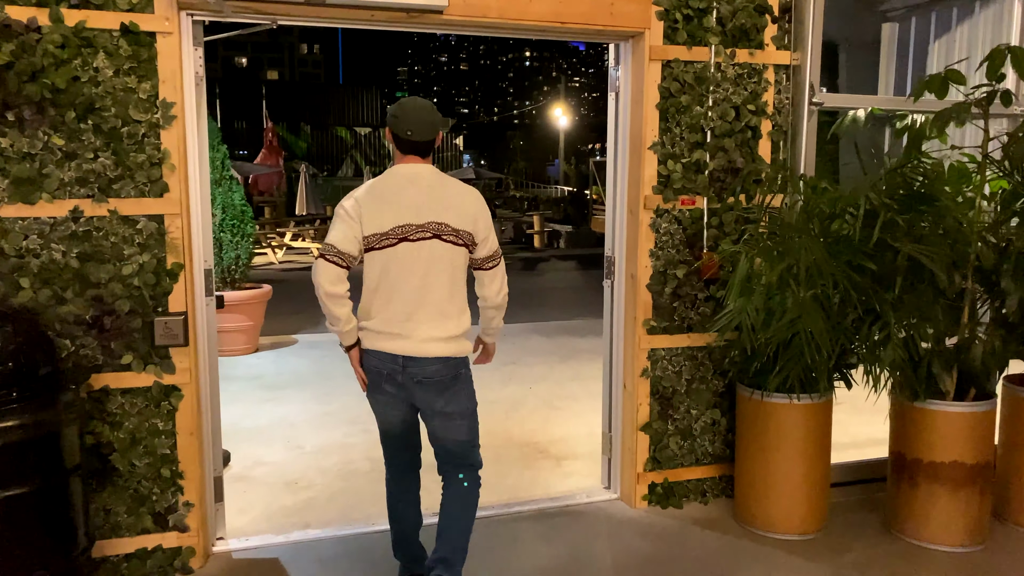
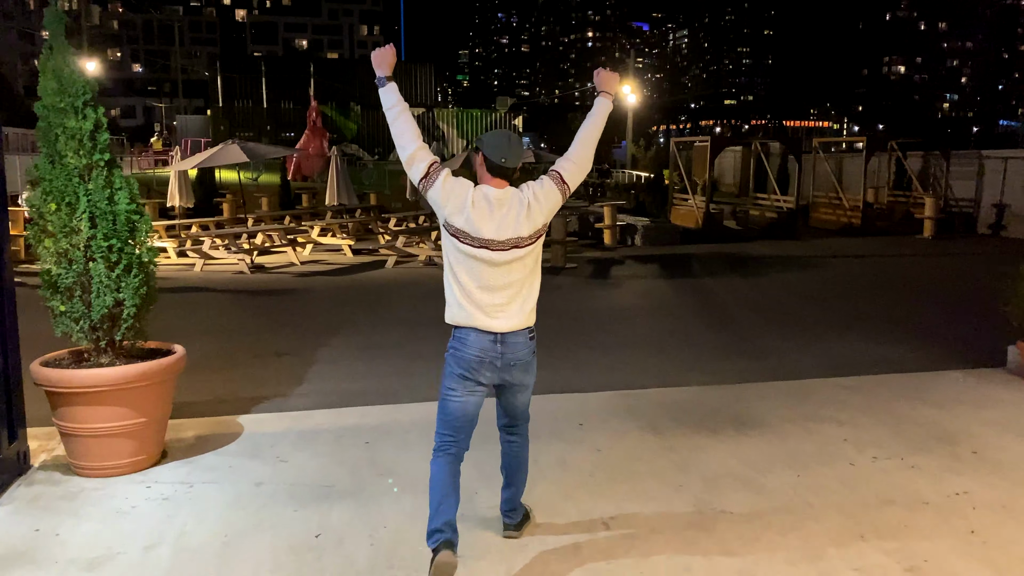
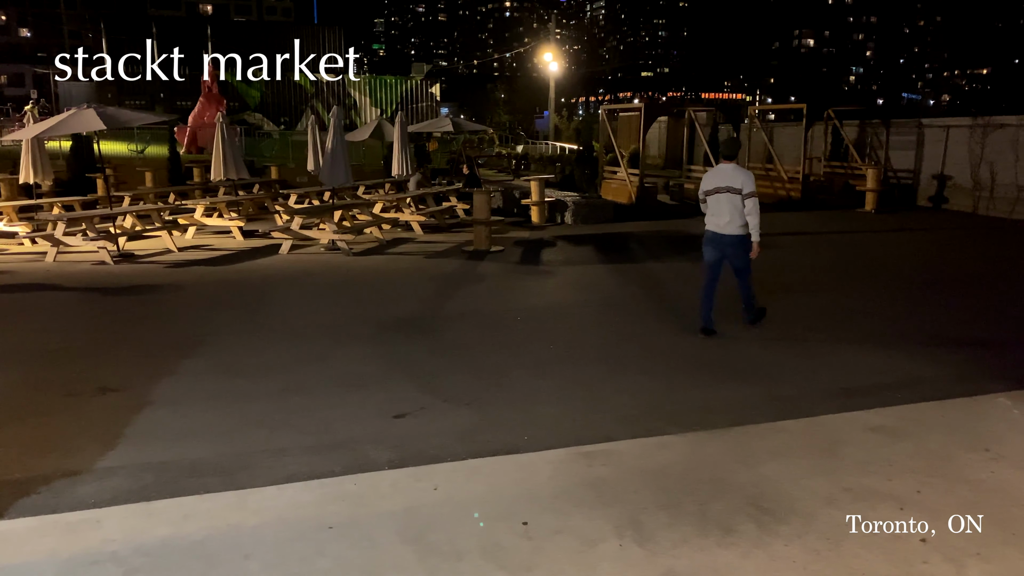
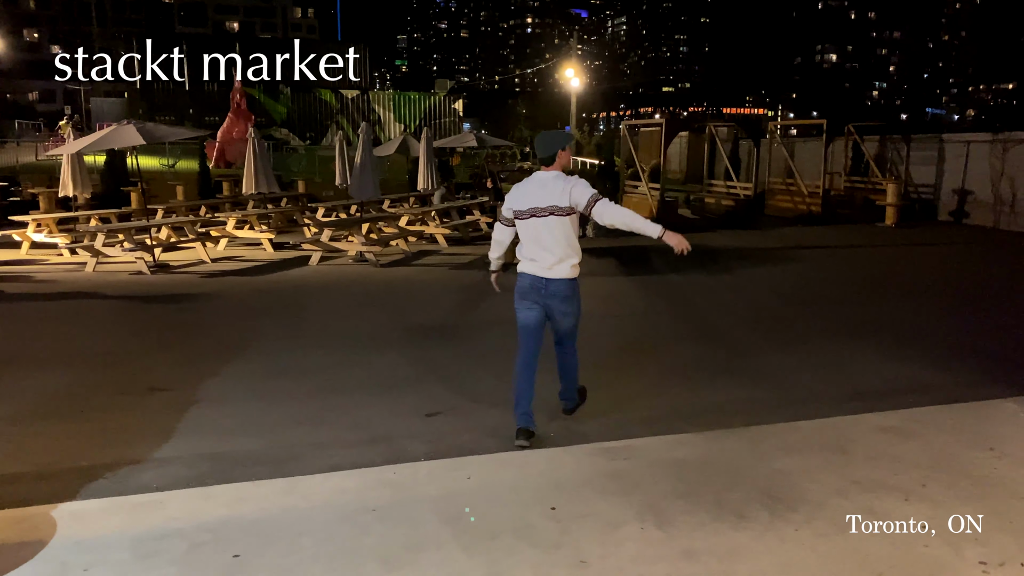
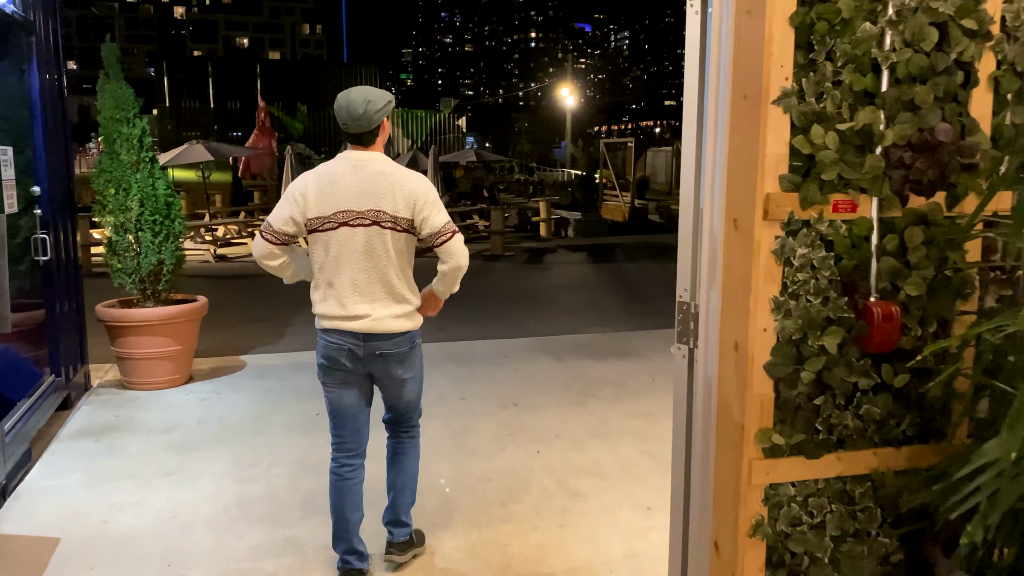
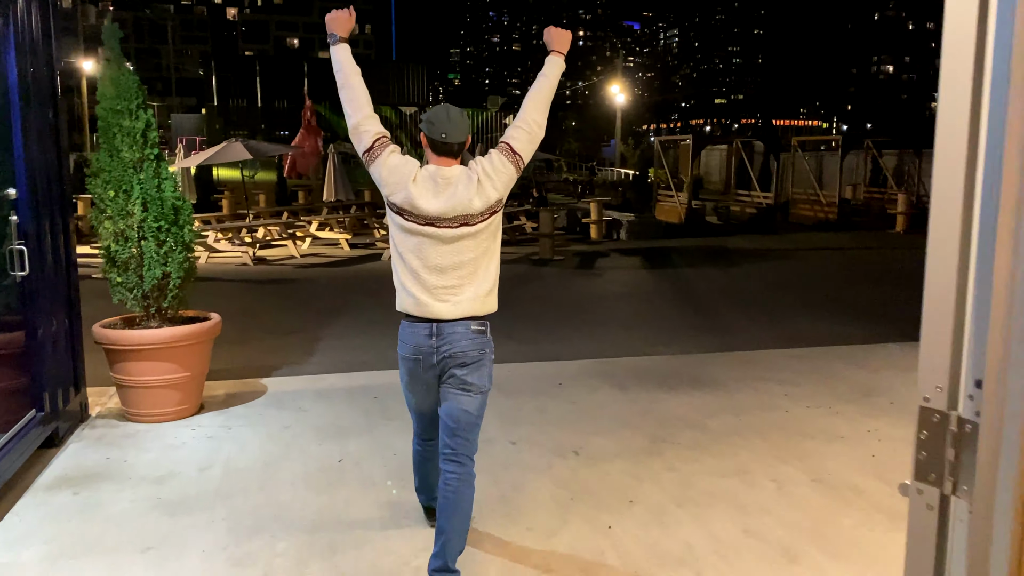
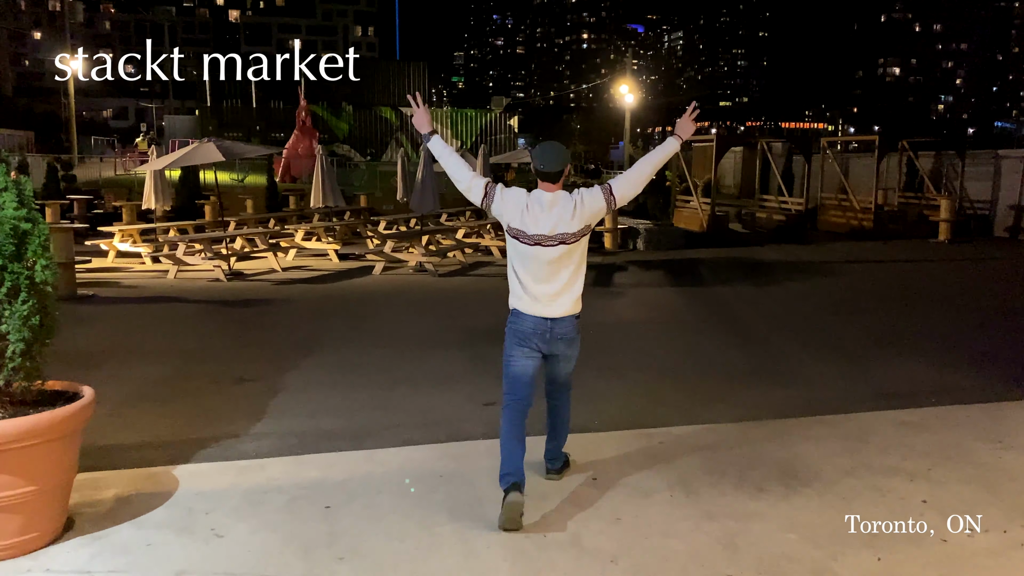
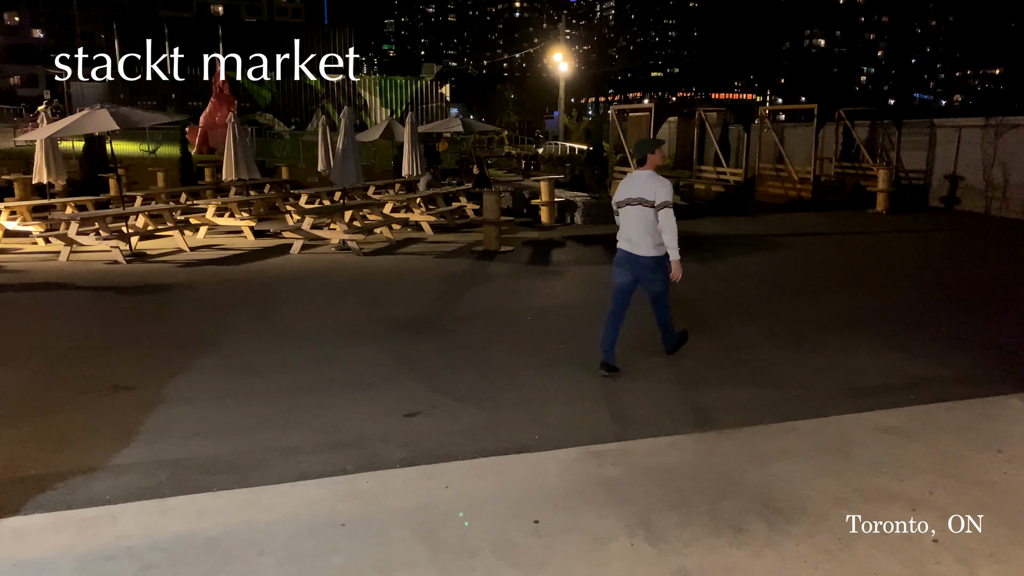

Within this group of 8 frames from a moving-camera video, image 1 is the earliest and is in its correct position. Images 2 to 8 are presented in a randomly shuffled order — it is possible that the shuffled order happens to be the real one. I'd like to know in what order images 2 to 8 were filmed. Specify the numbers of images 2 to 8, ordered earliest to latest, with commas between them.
5, 6, 2, 7, 4, 8, 3
